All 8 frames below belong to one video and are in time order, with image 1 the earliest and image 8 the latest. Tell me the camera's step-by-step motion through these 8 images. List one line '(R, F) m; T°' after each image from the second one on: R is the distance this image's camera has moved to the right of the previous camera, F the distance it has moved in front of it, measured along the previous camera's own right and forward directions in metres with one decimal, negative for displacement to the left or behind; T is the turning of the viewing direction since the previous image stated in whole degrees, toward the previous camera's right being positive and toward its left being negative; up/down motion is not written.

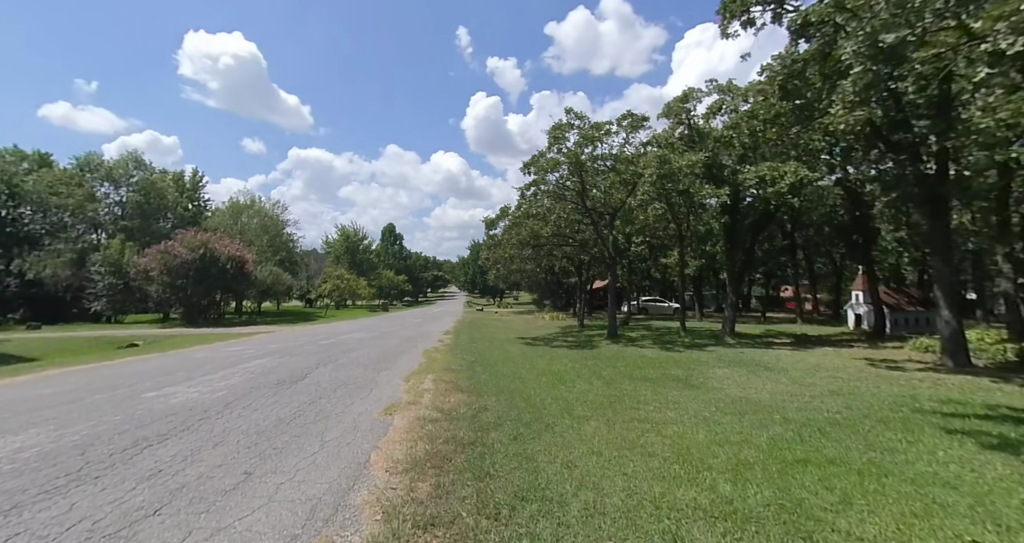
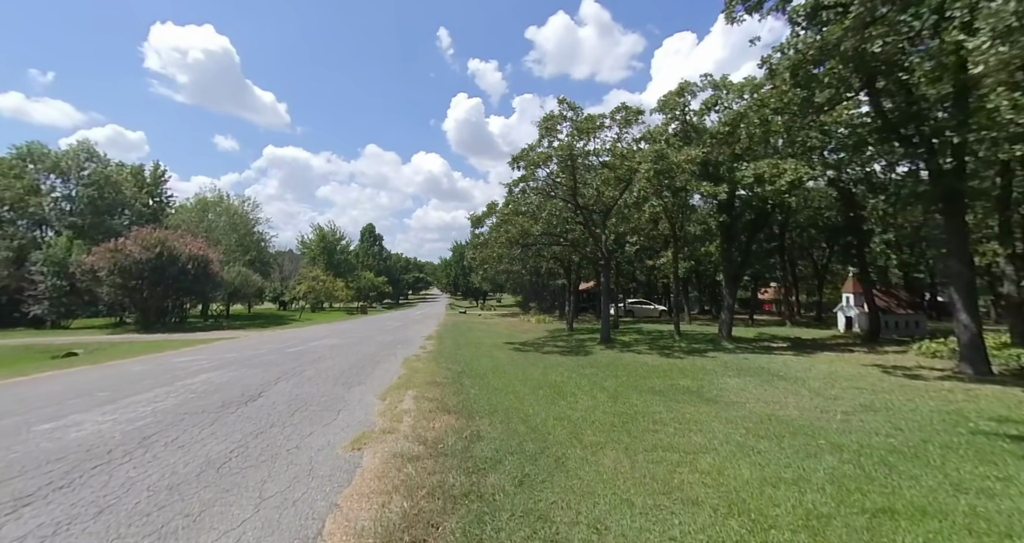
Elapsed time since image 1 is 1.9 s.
(-0.2, +1.2) m; +2°
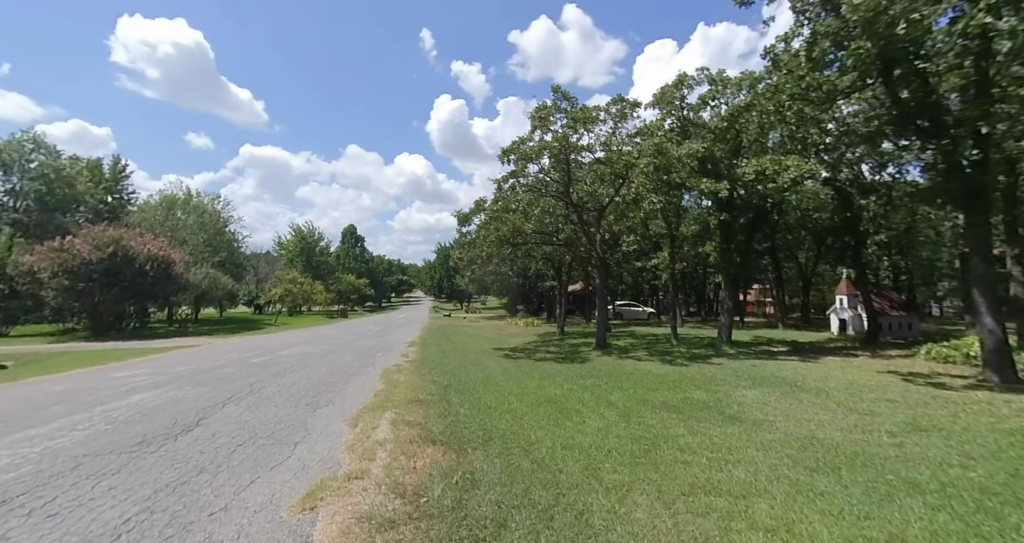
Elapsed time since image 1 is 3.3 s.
(-0.2, +1.1) m; +2°
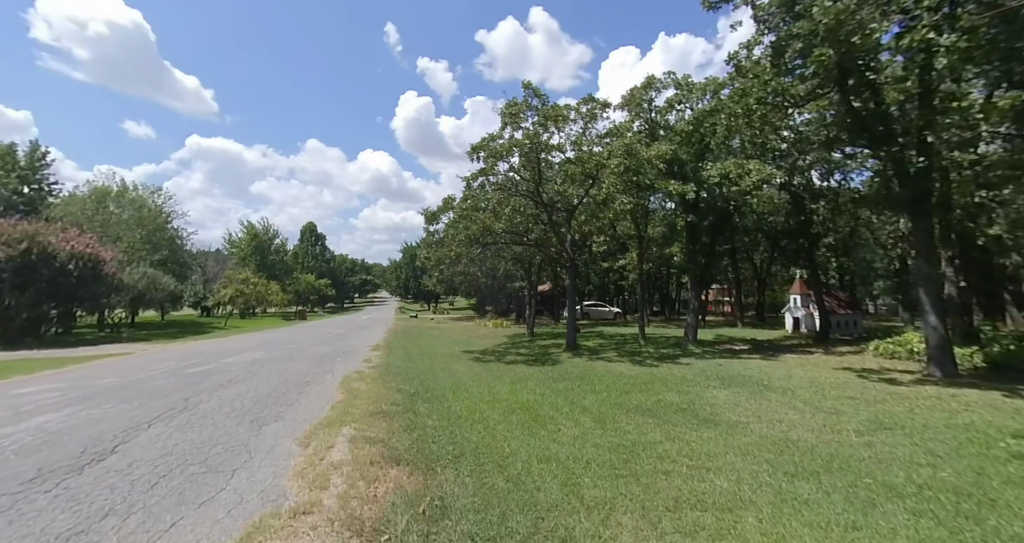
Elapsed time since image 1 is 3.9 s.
(-0.1, +0.3) m; +4°
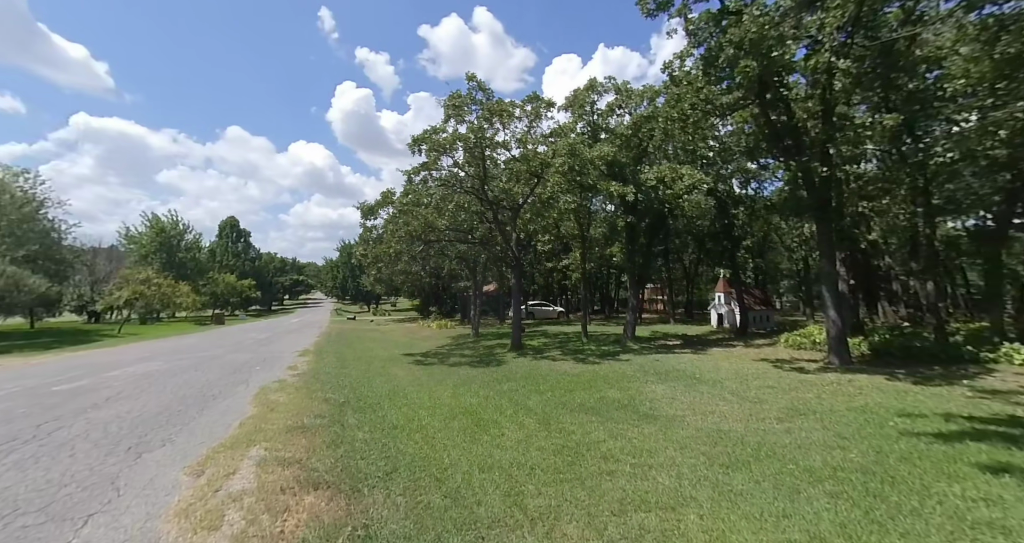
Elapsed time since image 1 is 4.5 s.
(+0.1, +0.3) m; +7°
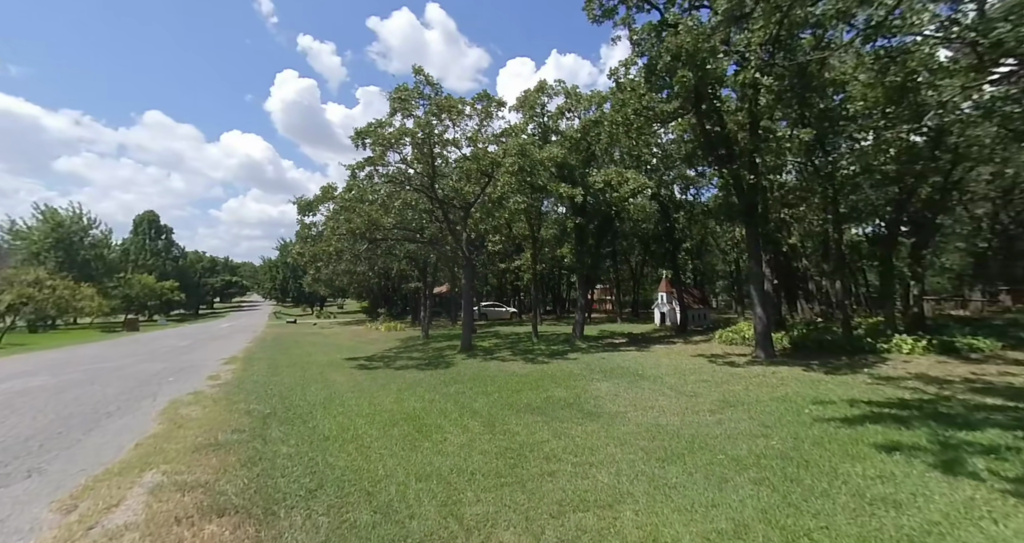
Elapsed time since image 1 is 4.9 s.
(+0.1, +0.1) m; +6°
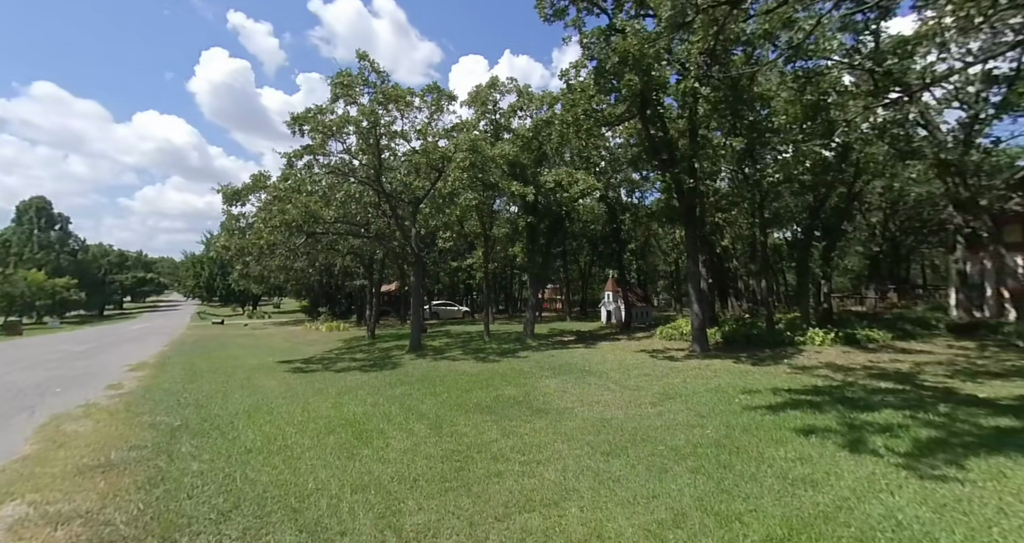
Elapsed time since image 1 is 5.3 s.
(+0.1, +0.3) m; +6°
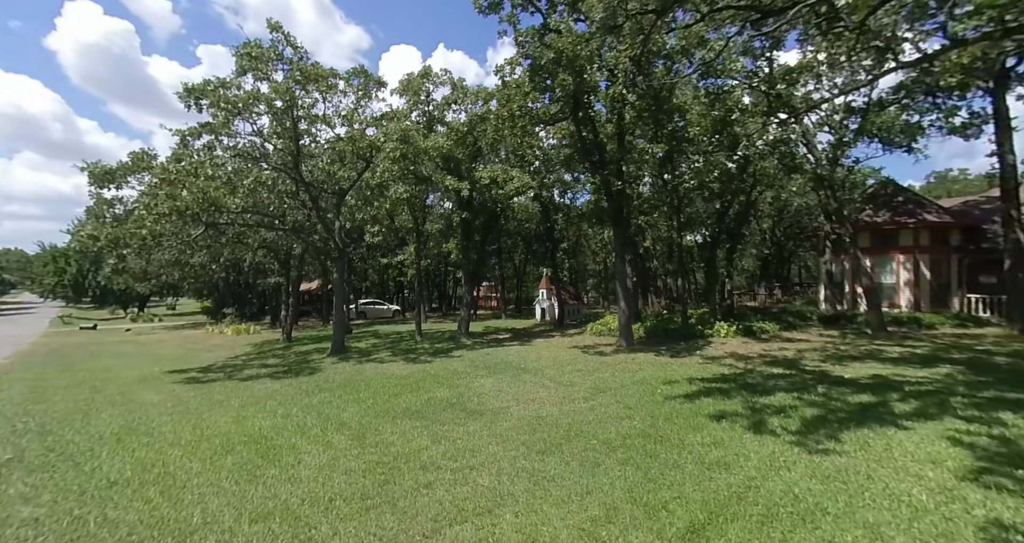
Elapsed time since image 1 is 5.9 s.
(+0.1, +0.5) m; +8°
